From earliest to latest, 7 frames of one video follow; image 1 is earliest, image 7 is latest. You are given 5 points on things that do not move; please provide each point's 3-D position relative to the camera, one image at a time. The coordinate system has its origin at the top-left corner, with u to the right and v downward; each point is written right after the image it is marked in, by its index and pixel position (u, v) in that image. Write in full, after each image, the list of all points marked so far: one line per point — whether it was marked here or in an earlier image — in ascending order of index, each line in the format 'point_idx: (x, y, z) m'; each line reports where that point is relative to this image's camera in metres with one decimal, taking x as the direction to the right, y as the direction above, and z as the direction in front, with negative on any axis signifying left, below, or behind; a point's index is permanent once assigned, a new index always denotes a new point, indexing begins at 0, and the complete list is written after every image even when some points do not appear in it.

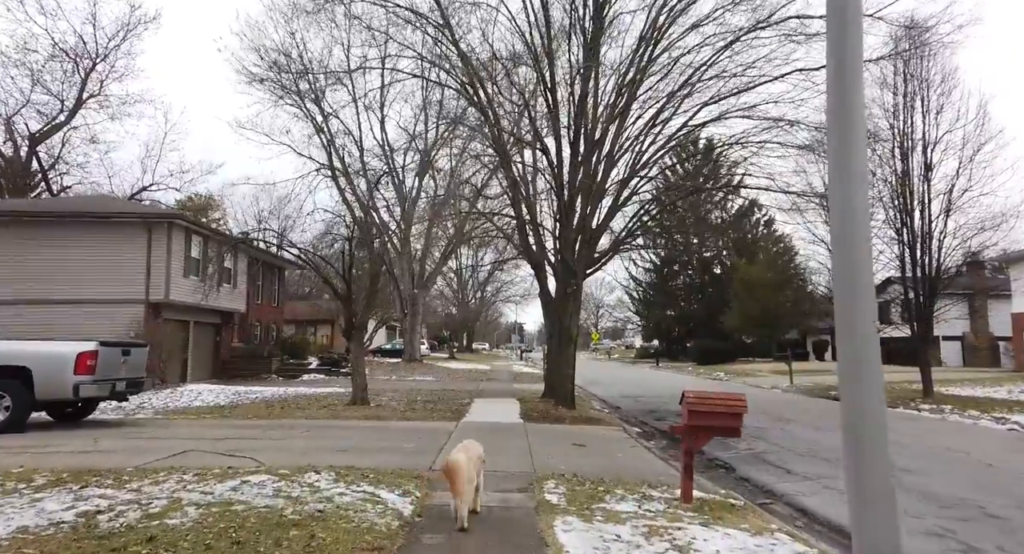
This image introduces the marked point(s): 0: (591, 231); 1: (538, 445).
0: (+1.8, +1.0, +14.4) m
1: (+0.4, -2.6, +10.2) m
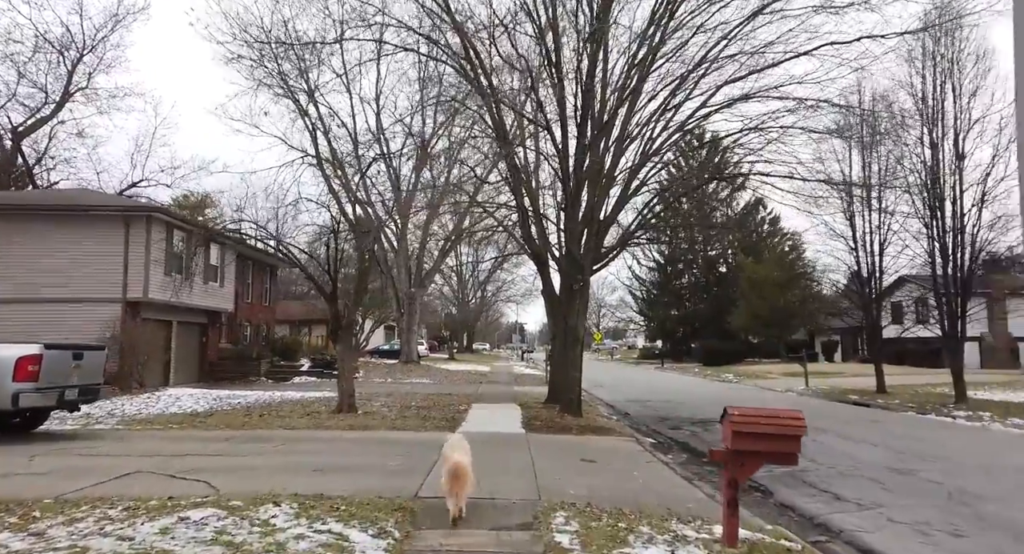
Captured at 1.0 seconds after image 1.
0: (+1.8, +1.1, +13.2) m
1: (+0.4, -2.5, +9.0) m
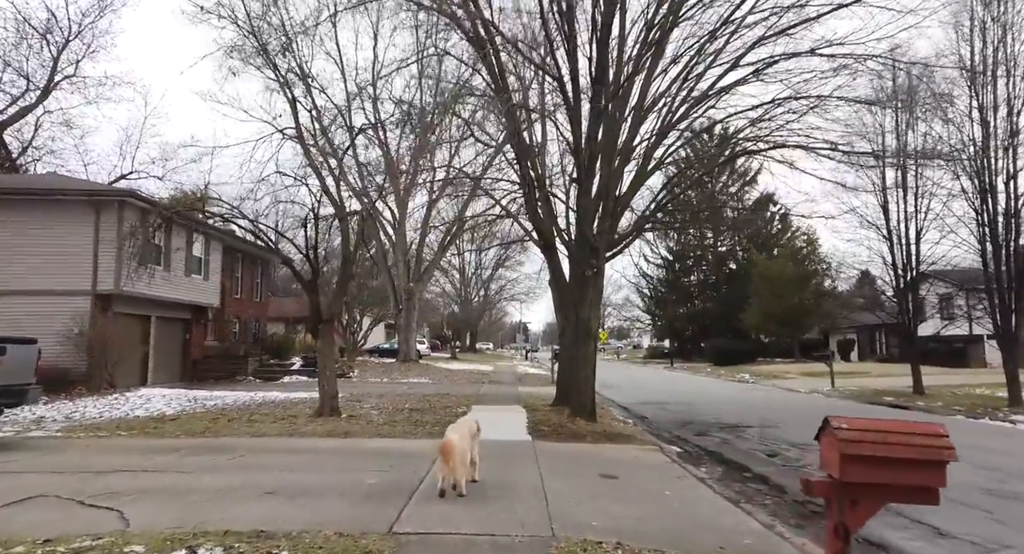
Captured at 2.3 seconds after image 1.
0: (+1.8, +1.4, +11.6) m
1: (+0.4, -2.3, +7.4) m
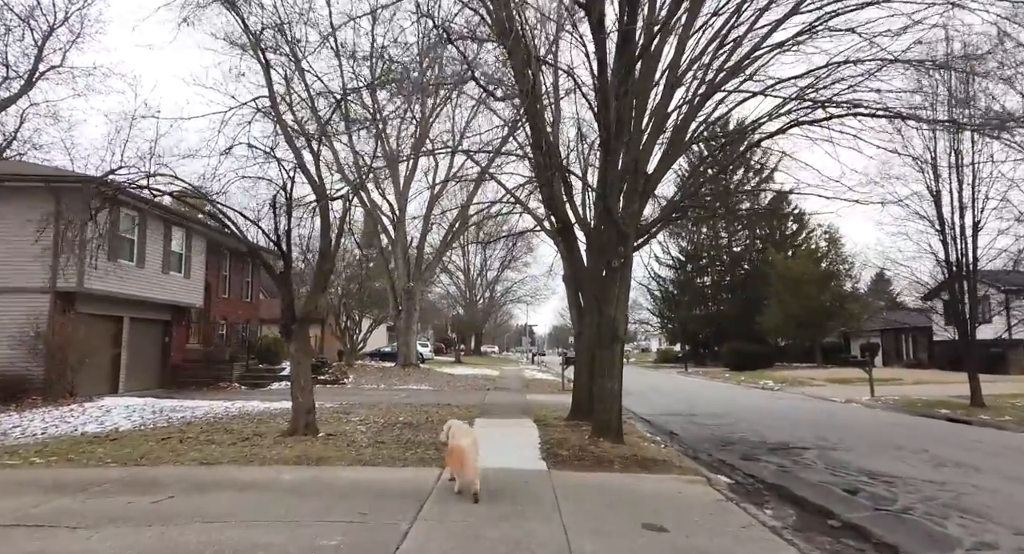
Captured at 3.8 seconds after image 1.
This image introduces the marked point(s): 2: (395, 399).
0: (+2.0, +1.5, +9.8) m
1: (+0.6, -2.1, +5.6) m
2: (-3.2, -3.3, +18.2) m
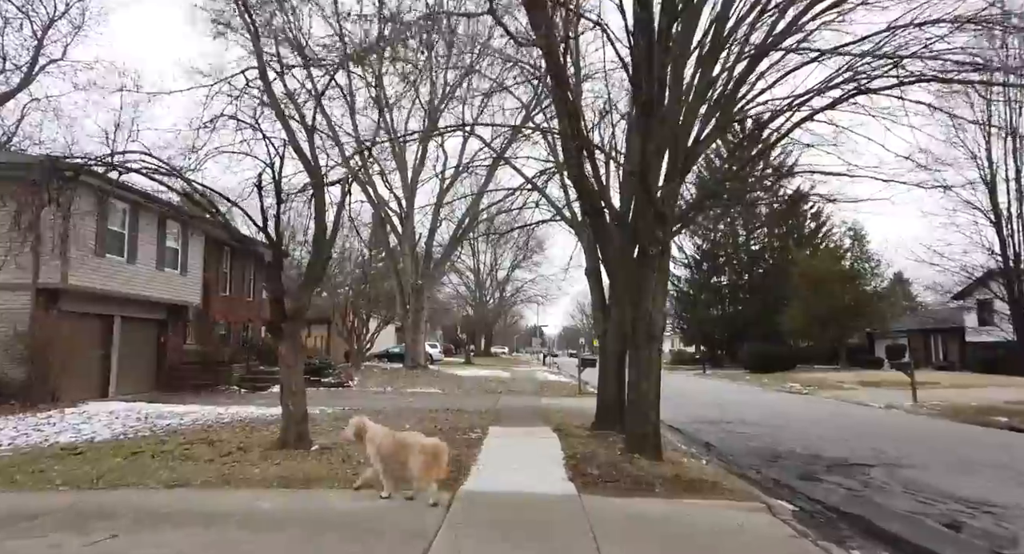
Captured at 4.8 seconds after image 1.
0: (+2.3, +1.6, +8.5) m
1: (+0.8, -2.0, +4.3) m
2: (-2.8, -3.2, +17.1) m
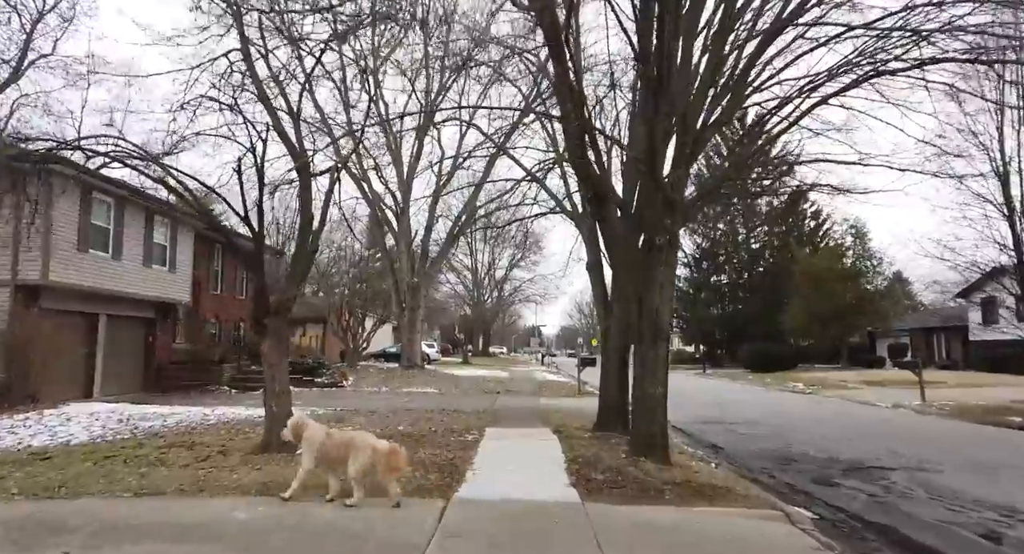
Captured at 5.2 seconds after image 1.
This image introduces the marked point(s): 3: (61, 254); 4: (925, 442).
0: (+2.2, +1.7, +8.0) m
1: (+0.7, -1.9, +3.8) m
2: (-2.9, -3.1, +16.5) m
3: (-9.8, +0.5, +14.4) m
4: (+6.6, -2.6, +10.6) m
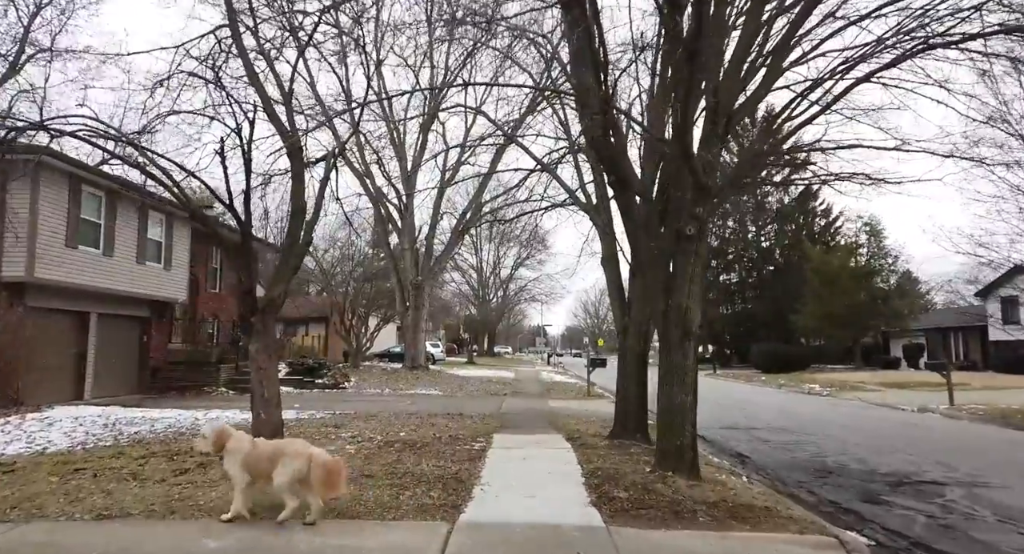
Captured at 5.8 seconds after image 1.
0: (+2.4, +1.7, +7.2) m
1: (+0.8, -1.9, +3.1) m
2: (-2.7, -3.1, +15.8) m
3: (-9.6, +0.6, +13.8) m
4: (+6.7, -2.6, +9.8) m
